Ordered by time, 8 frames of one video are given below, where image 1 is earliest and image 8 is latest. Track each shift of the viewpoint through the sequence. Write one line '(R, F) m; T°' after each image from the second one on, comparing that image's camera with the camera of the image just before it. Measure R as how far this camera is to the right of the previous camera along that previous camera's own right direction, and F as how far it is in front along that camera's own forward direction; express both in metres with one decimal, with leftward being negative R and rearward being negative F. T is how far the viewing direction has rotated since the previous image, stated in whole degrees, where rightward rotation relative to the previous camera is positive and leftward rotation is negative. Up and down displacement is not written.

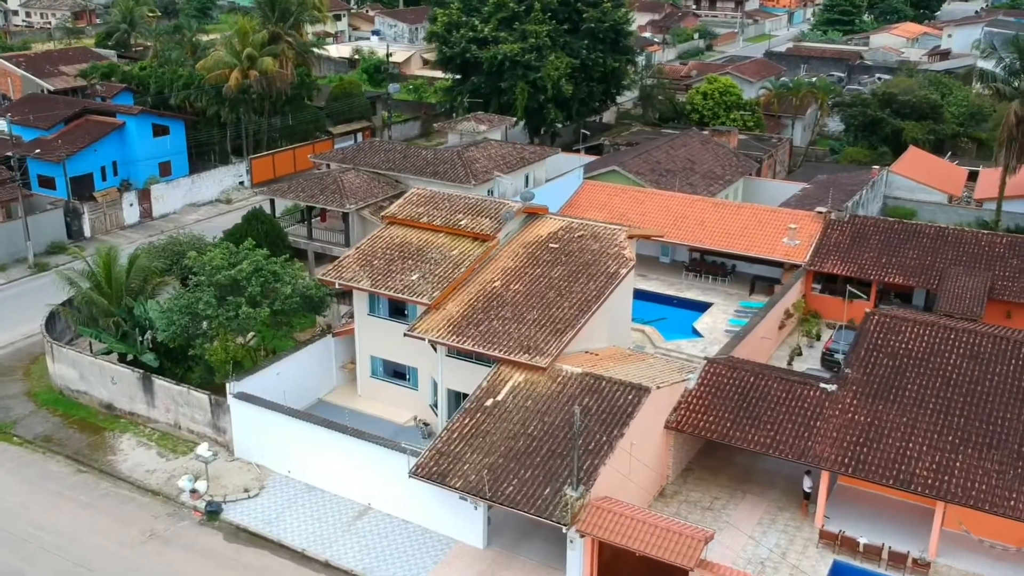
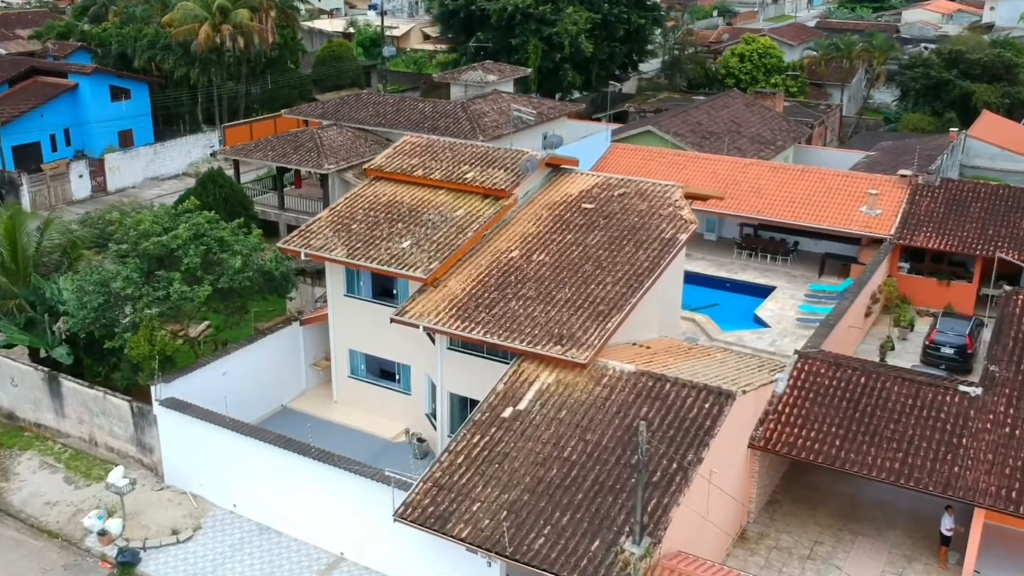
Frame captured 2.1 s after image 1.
(-0.4, +6.9) m; 0°
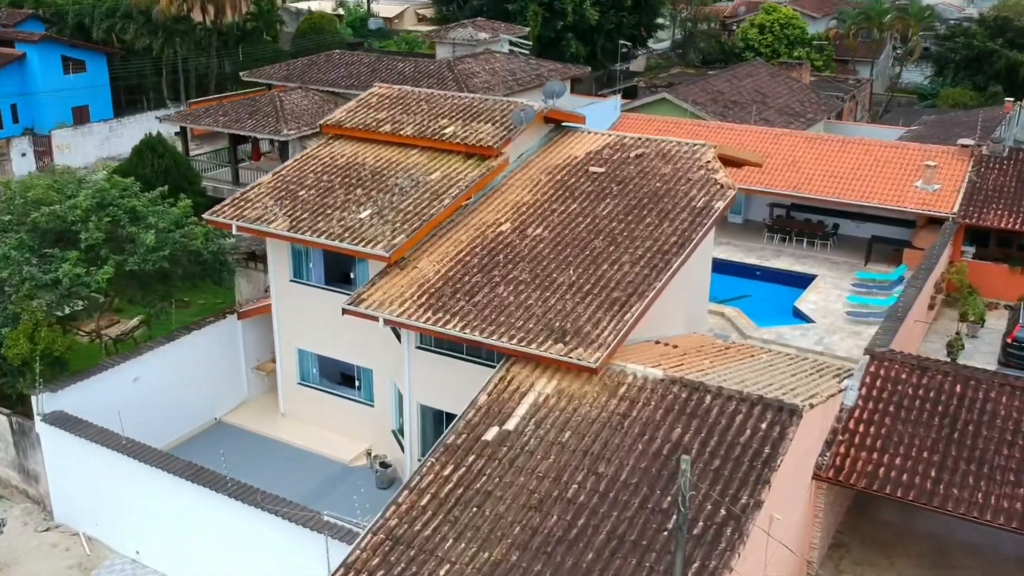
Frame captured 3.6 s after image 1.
(+0.2, +4.5) m; 0°
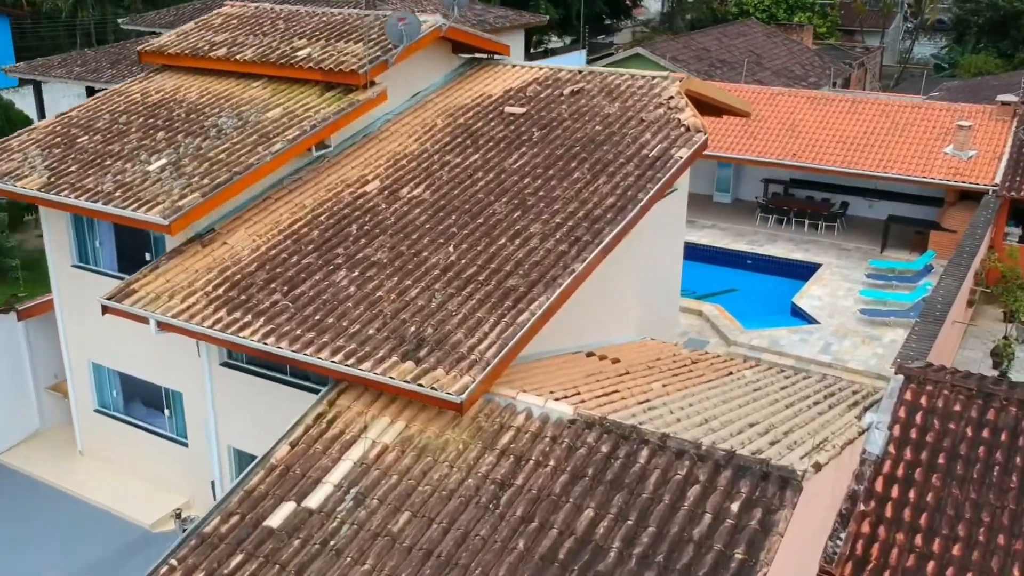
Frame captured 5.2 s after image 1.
(+1.6, +5.2) m; 0°
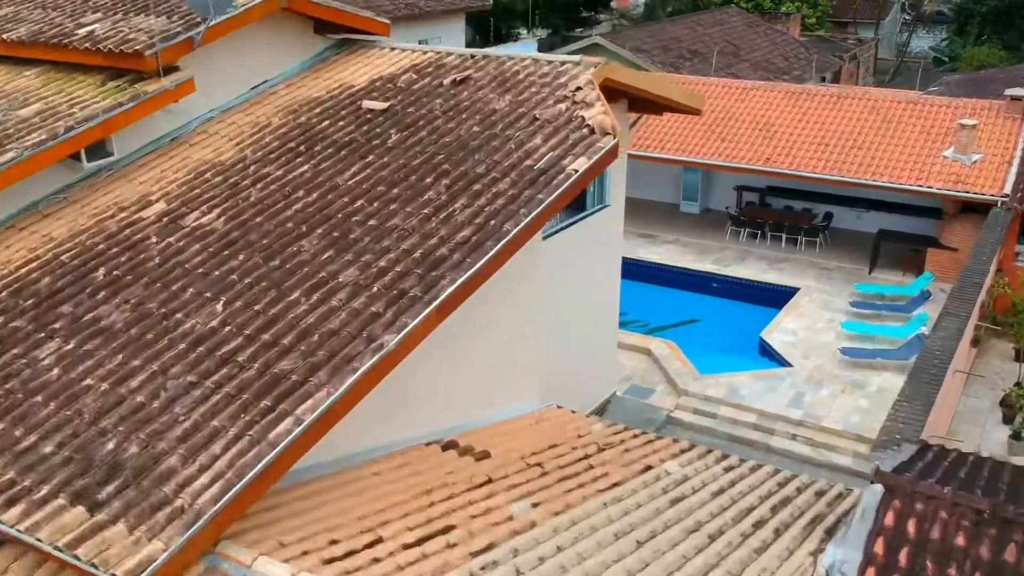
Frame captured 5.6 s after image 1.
(+1.4, +3.1) m; 0°
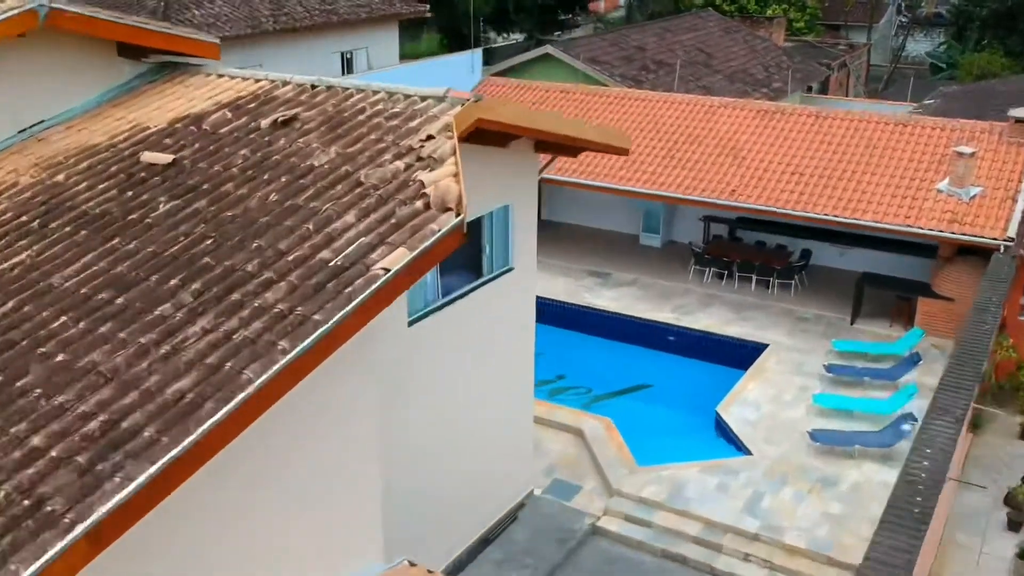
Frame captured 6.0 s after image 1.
(+1.3, +2.6) m; 0°
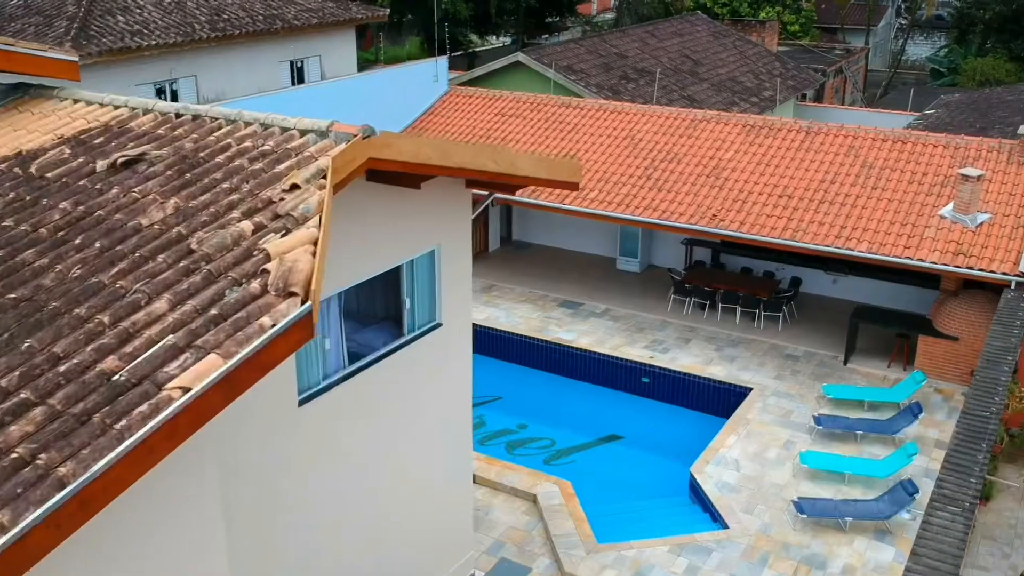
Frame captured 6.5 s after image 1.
(+0.6, +1.5) m; 0°
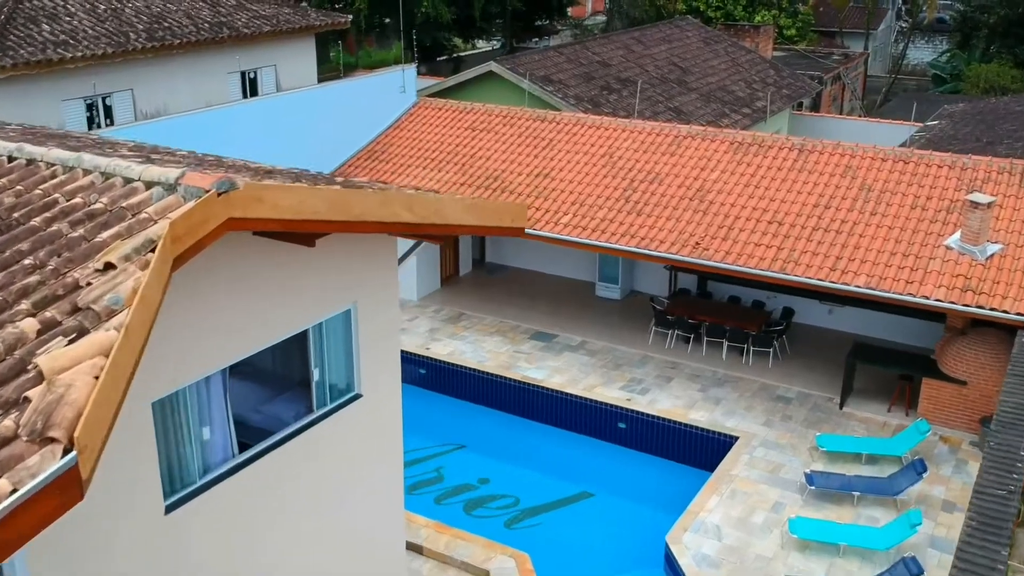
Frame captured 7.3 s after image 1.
(+0.5, +1.3) m; 0°
